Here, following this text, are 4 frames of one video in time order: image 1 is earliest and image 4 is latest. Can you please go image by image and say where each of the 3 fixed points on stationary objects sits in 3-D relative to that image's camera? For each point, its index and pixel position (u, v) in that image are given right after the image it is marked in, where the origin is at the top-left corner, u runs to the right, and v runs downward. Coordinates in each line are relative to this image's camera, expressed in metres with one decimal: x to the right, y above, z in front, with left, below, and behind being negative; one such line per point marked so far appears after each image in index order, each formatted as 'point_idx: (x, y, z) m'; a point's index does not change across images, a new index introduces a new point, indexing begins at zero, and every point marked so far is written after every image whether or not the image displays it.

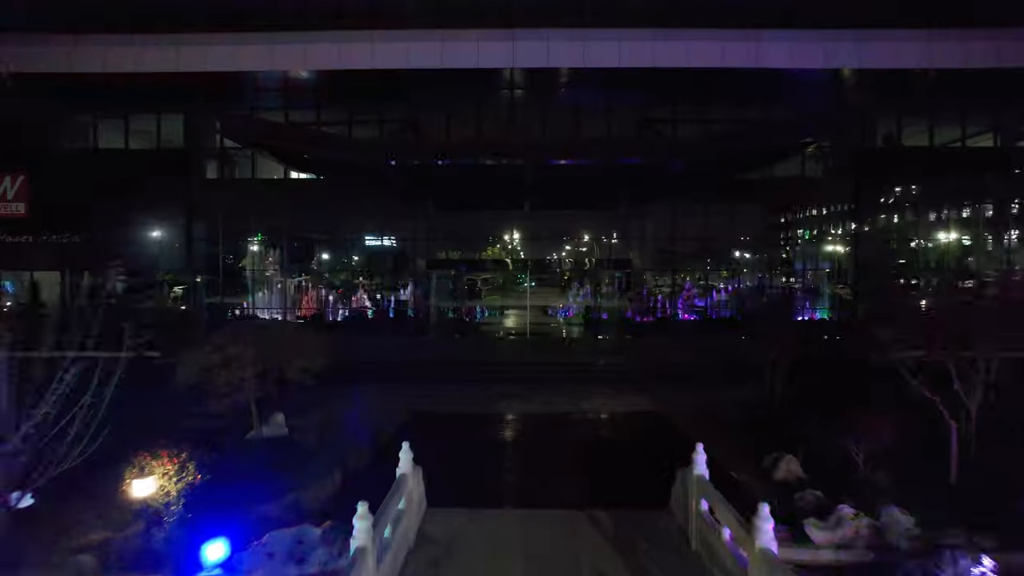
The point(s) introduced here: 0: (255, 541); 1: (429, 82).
0: (-2.3, -2.2, +6.4) m
1: (-2.3, +5.2, +17.7) m
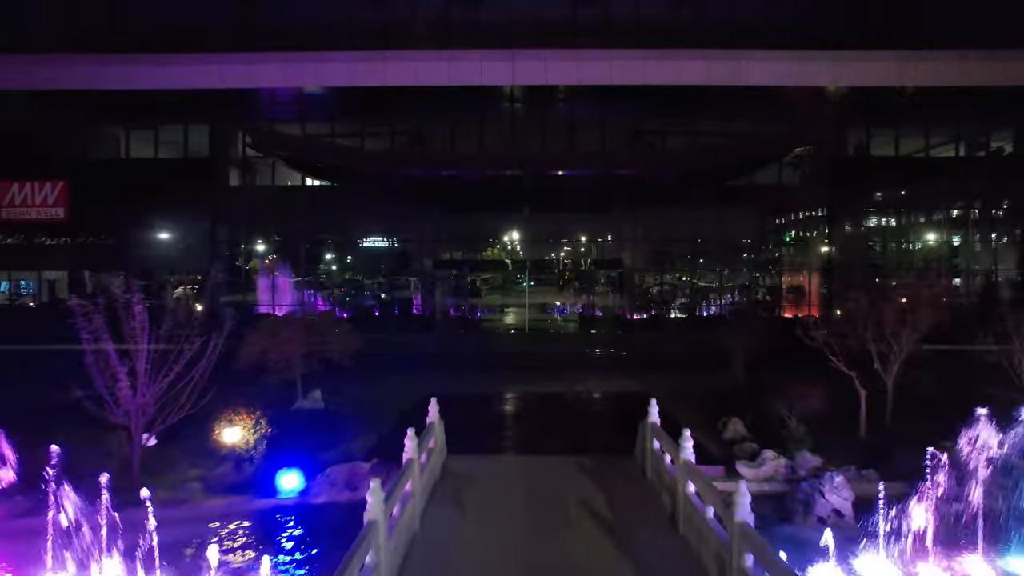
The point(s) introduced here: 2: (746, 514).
0: (-2.3, -2.2, +8.4) m
1: (-2.3, +5.3, +19.7) m
2: (+1.6, -1.6, +5.0) m
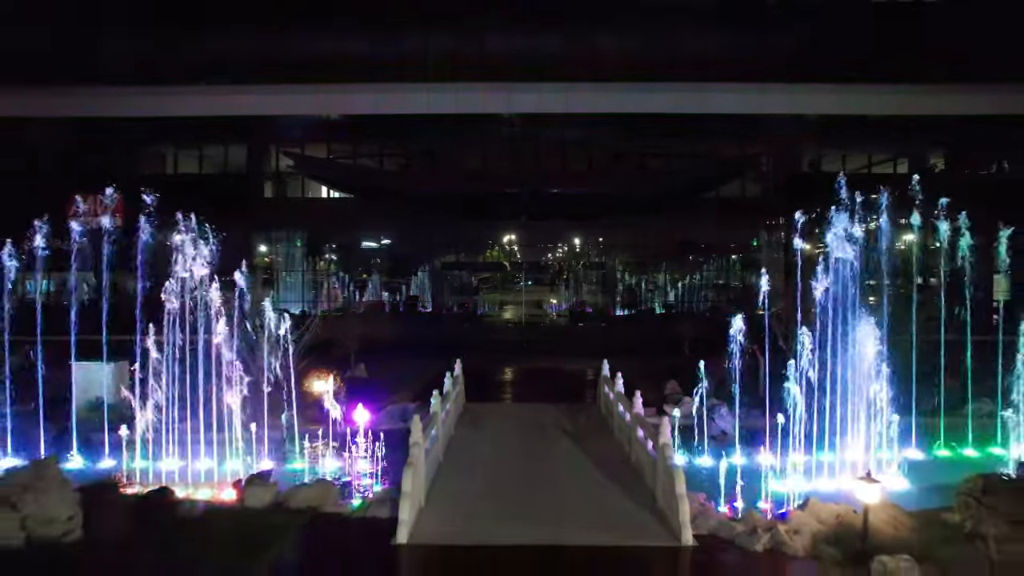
0: (-2.3, -2.1, +12.4) m
1: (-2.4, +5.3, +23.7) m
2: (+1.6, -1.5, +9.0) m
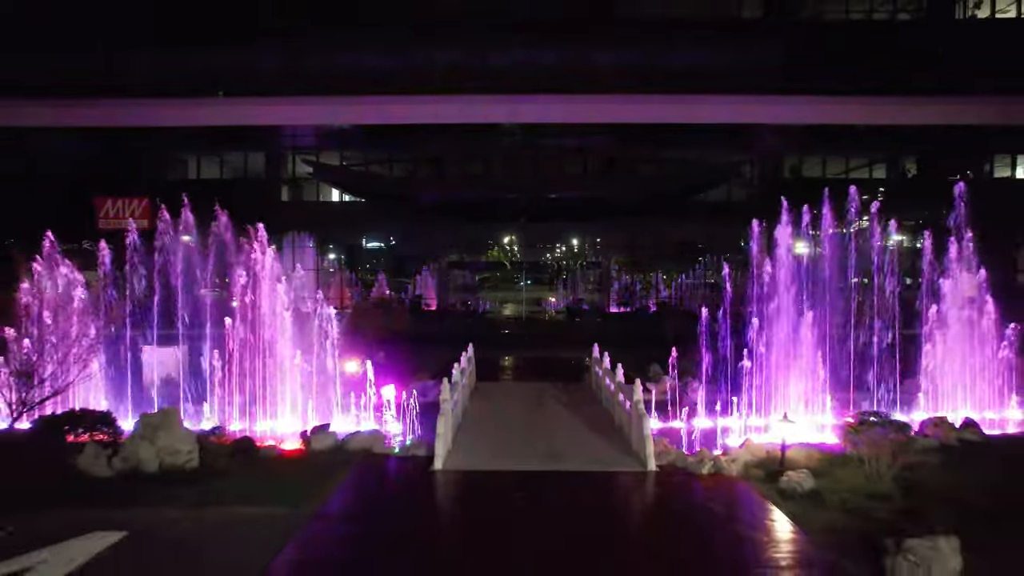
0: (-2.2, -2.0, +14.5) m
1: (-2.3, +5.4, +25.8) m
2: (+1.7, -1.4, +11.1) m
